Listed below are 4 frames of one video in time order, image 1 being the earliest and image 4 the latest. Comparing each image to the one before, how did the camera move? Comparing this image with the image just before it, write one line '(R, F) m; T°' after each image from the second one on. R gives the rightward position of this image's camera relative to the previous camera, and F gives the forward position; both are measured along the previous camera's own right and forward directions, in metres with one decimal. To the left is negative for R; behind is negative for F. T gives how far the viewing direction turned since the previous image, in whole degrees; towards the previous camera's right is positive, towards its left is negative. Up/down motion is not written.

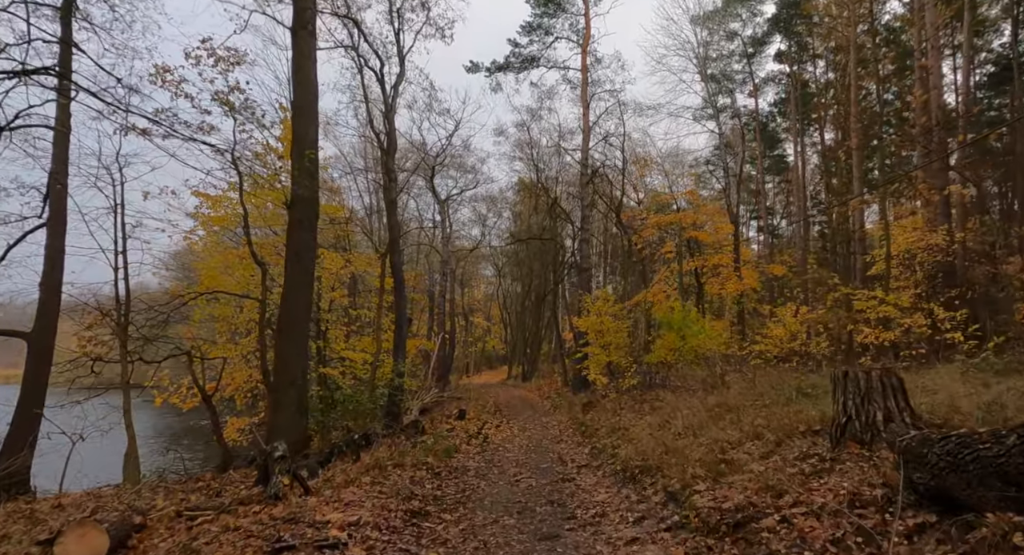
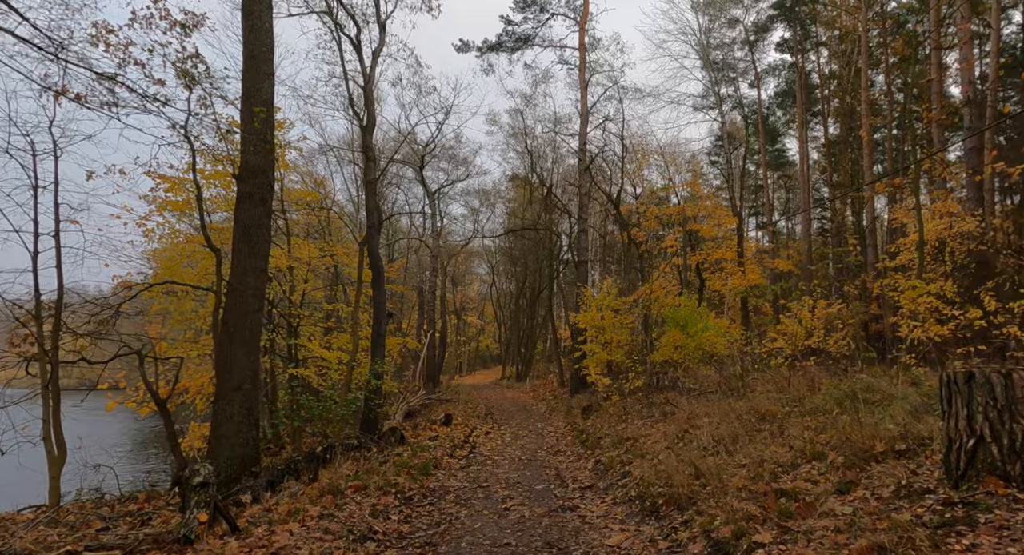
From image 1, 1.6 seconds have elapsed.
(+0.1, +1.4) m; +1°
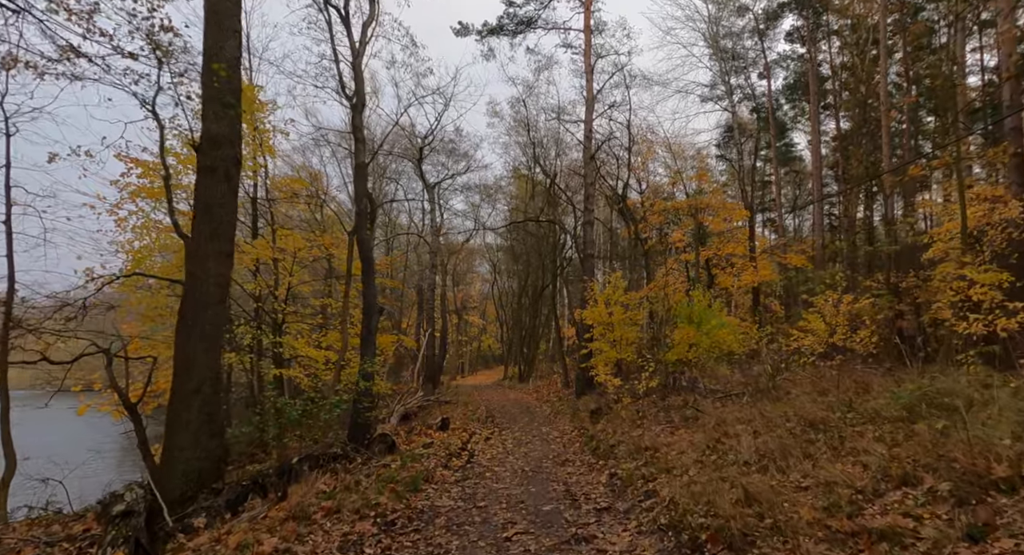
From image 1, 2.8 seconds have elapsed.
(0.0, +1.0) m; 0°
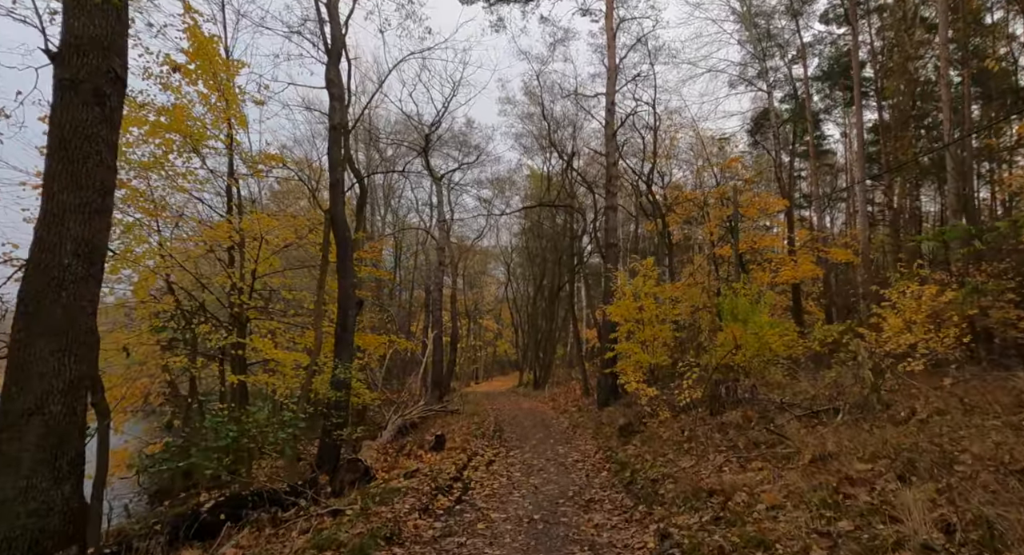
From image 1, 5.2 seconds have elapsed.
(+0.1, +2.2) m; -2°
